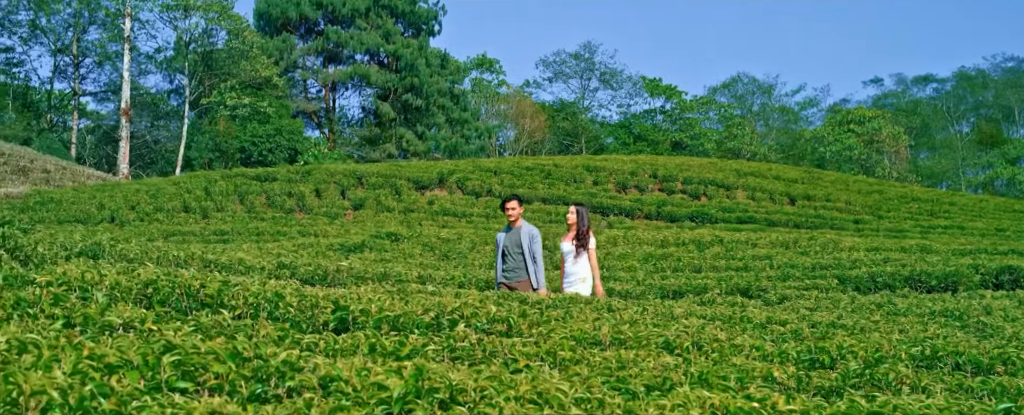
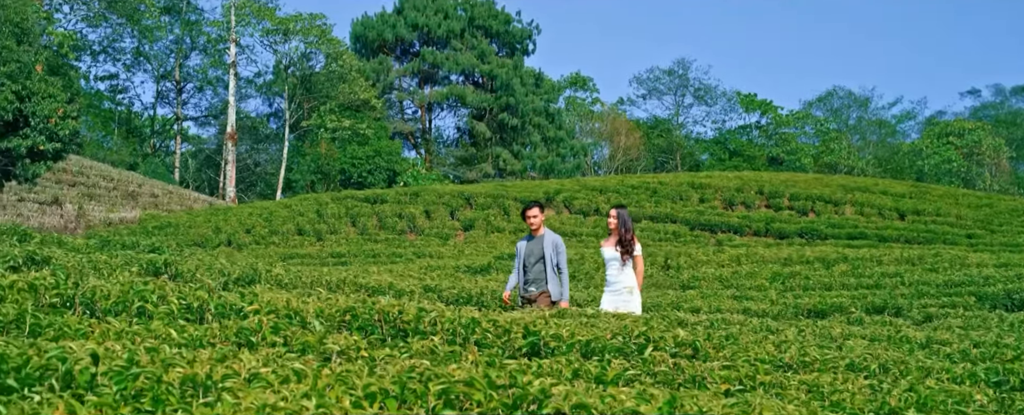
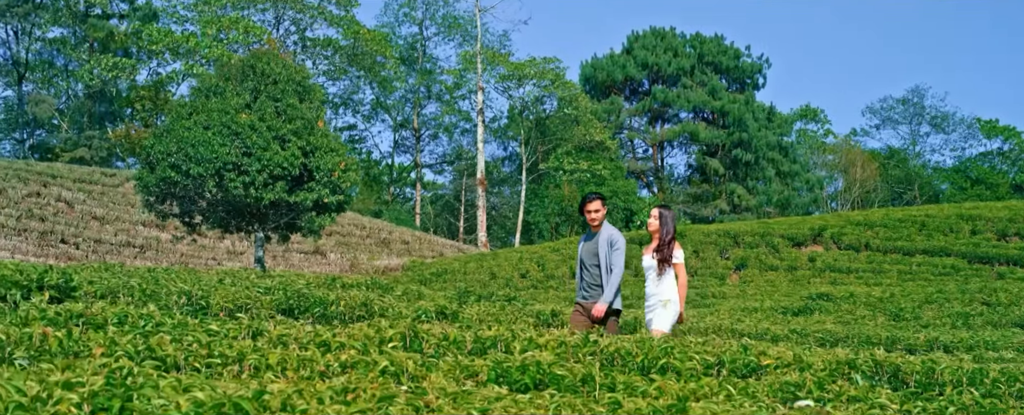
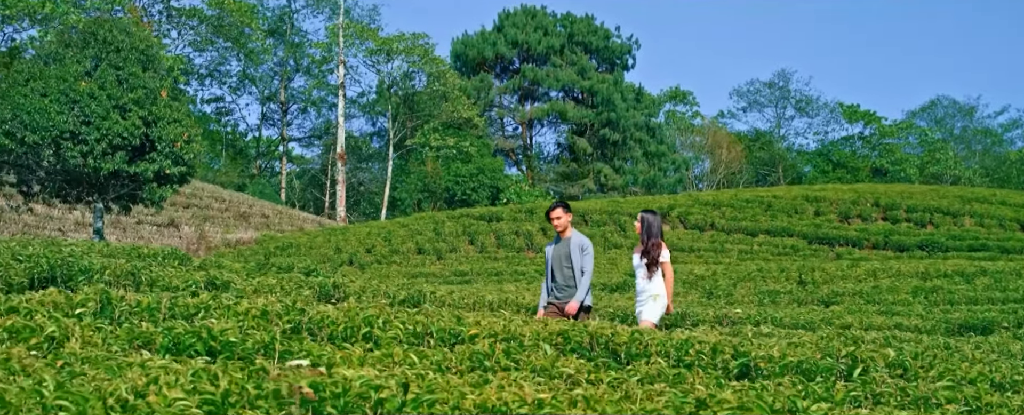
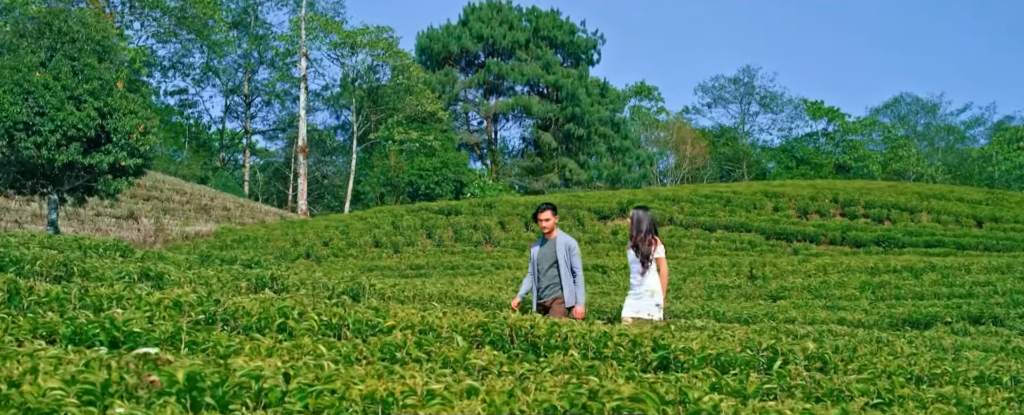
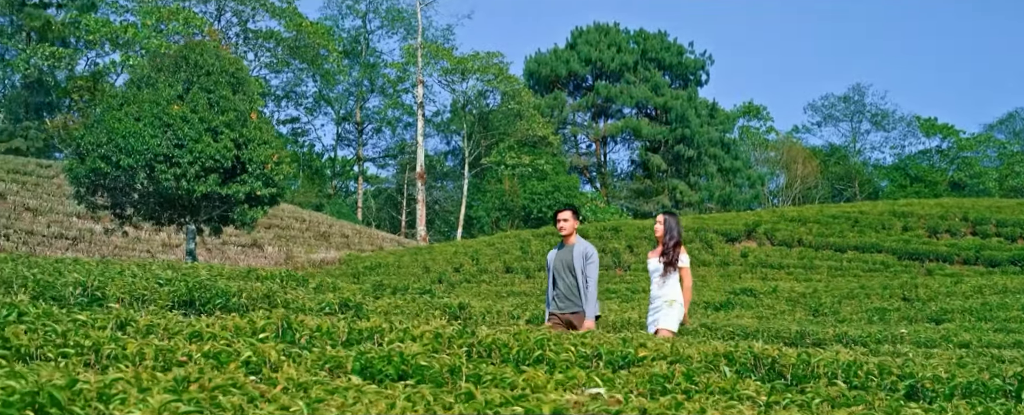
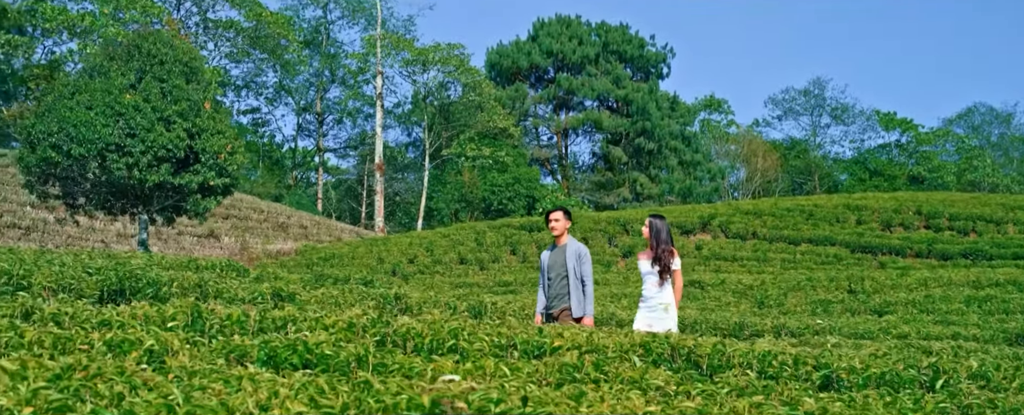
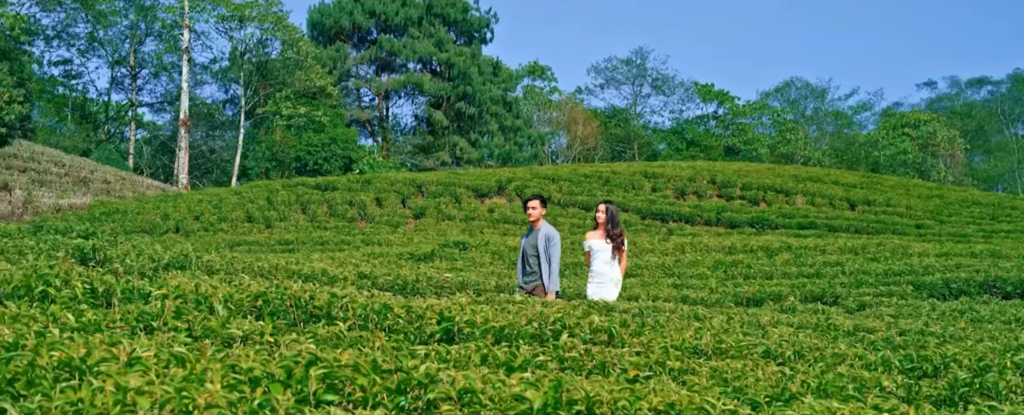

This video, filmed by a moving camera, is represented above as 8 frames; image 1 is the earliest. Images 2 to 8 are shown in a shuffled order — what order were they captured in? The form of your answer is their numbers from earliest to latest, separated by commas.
8, 2, 5, 4, 7, 6, 3
